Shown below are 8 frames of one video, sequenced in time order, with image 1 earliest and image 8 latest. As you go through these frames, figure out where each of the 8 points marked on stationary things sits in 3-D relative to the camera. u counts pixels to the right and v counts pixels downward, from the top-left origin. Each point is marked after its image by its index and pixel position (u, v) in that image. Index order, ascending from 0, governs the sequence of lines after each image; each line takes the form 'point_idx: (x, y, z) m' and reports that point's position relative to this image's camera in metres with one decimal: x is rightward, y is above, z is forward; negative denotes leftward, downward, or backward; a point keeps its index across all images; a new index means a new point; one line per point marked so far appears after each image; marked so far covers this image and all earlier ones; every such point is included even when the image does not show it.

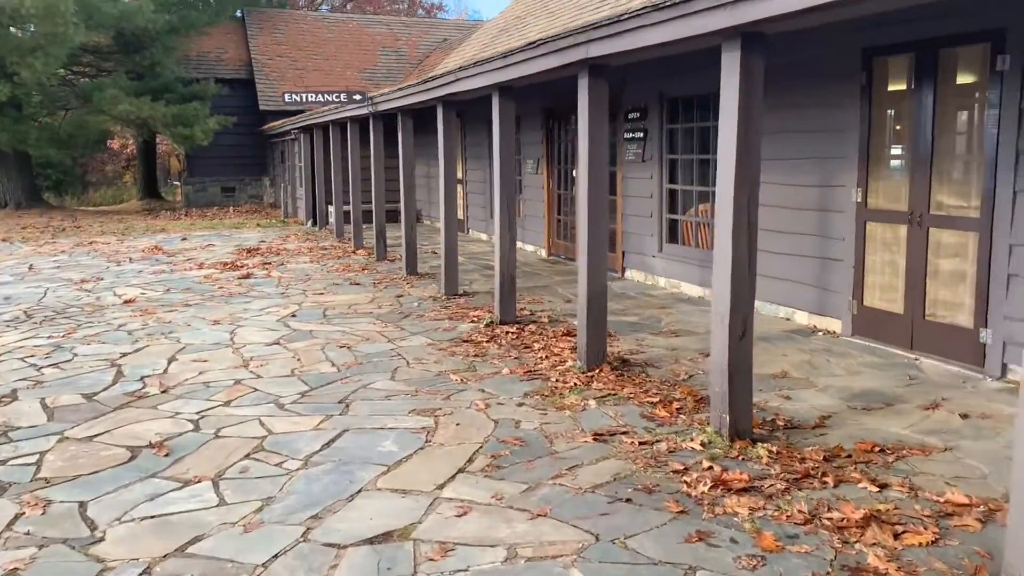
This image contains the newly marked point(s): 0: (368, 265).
0: (-1.6, +0.3, +10.1) m
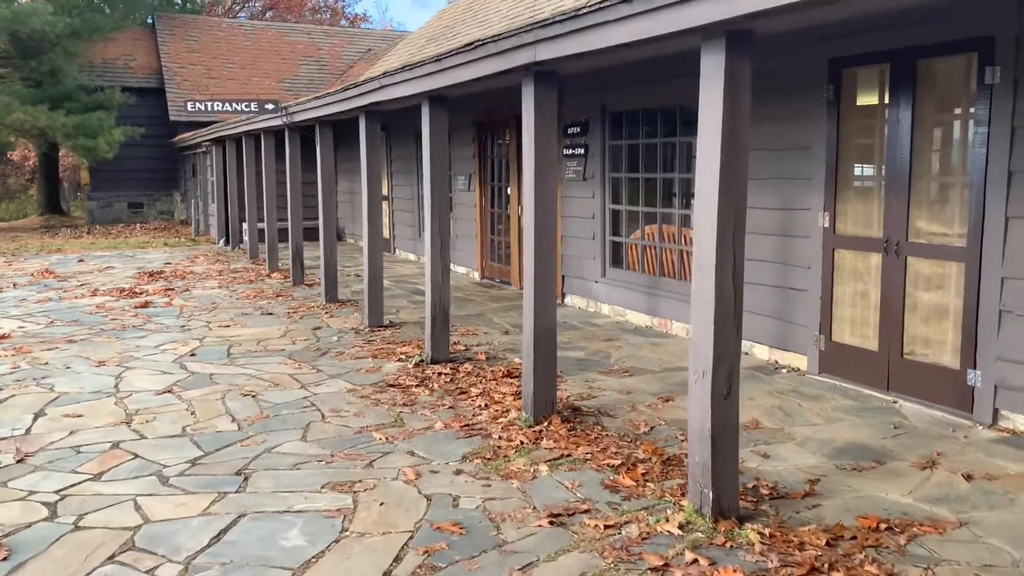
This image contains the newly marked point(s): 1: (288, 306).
0: (-2.4, 0.0, +9.2) m
1: (-2.1, -0.2, +8.3) m
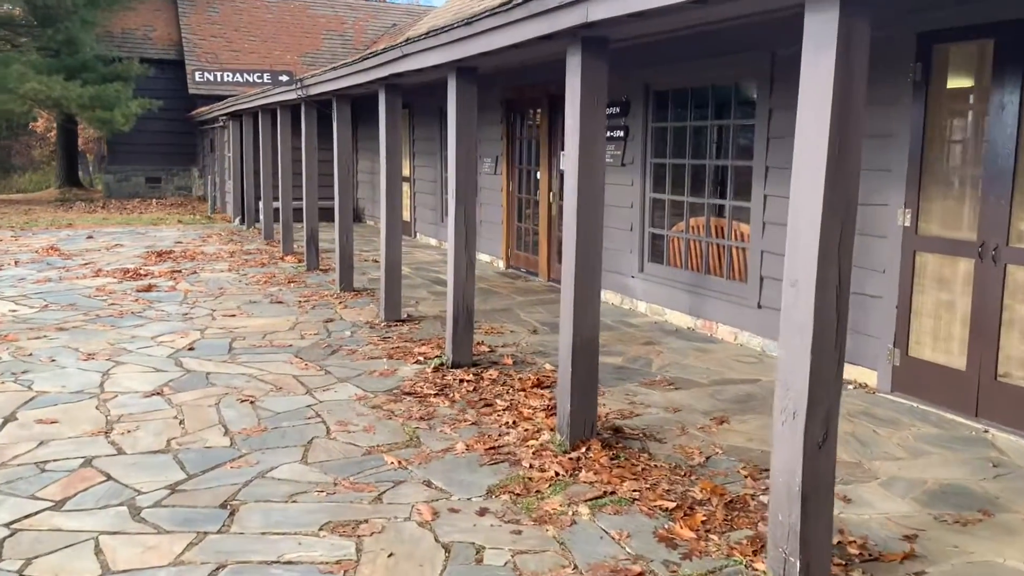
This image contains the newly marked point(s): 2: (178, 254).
0: (-2.1, +0.1, +8.7) m
1: (-1.8, 0.0, +7.7) m
2: (-3.9, +0.4, +10.2) m
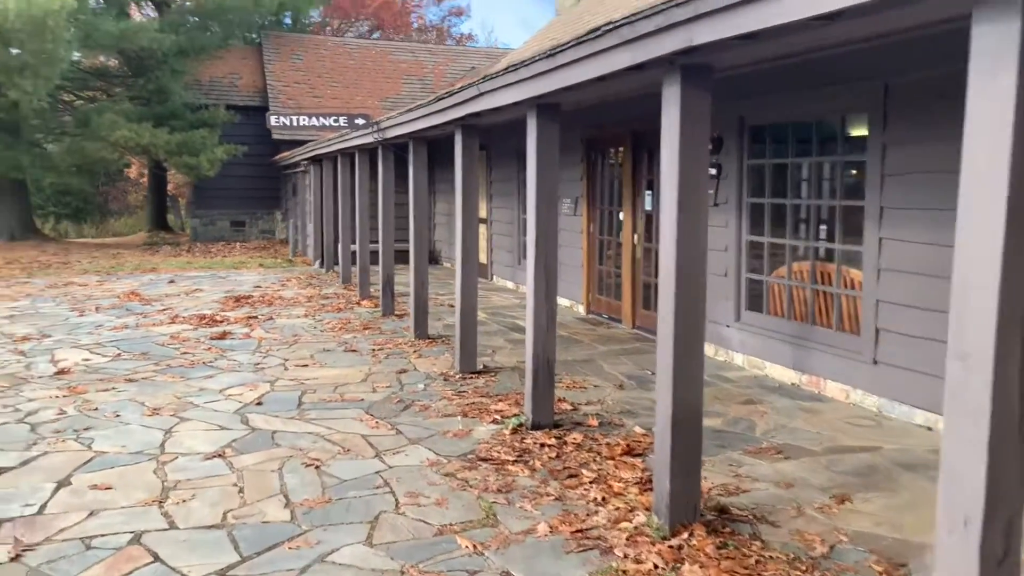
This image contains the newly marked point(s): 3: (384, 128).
0: (-1.3, -0.3, +8.4) m
1: (-1.2, -0.5, +7.4) m
2: (-2.9, -0.1, +10.1) m
3: (-1.1, +1.4, +7.8) m
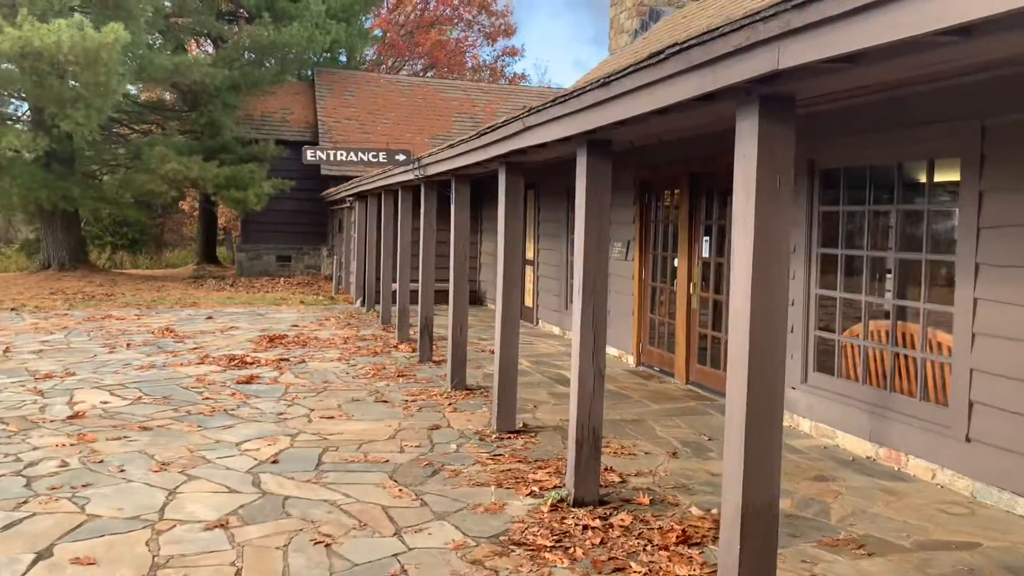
0: (-0.9, -0.7, +8.0) m
1: (-0.8, -0.8, +6.9) m
2: (-2.4, -0.6, +9.8) m
3: (-0.7, +1.0, +7.4) m
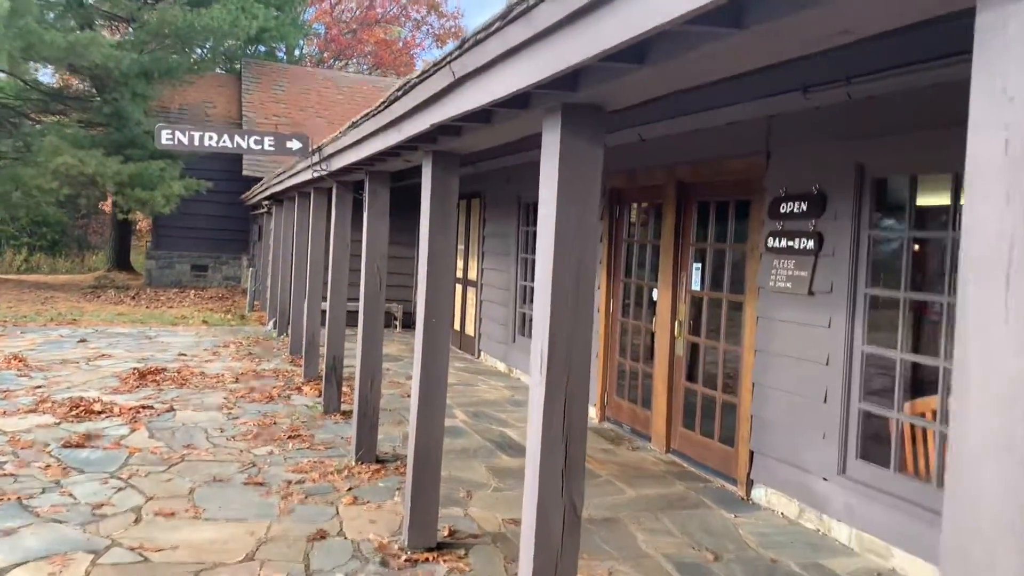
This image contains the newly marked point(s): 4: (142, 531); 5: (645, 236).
0: (-1.4, -0.9, +6.1) m
1: (-1.2, -1.0, +5.1) m
2: (-3.0, -0.8, +7.8) m
3: (-1.1, +0.8, +5.6) m
4: (-1.6, -1.1, +4.0) m
5: (+1.0, +0.4, +6.3) m
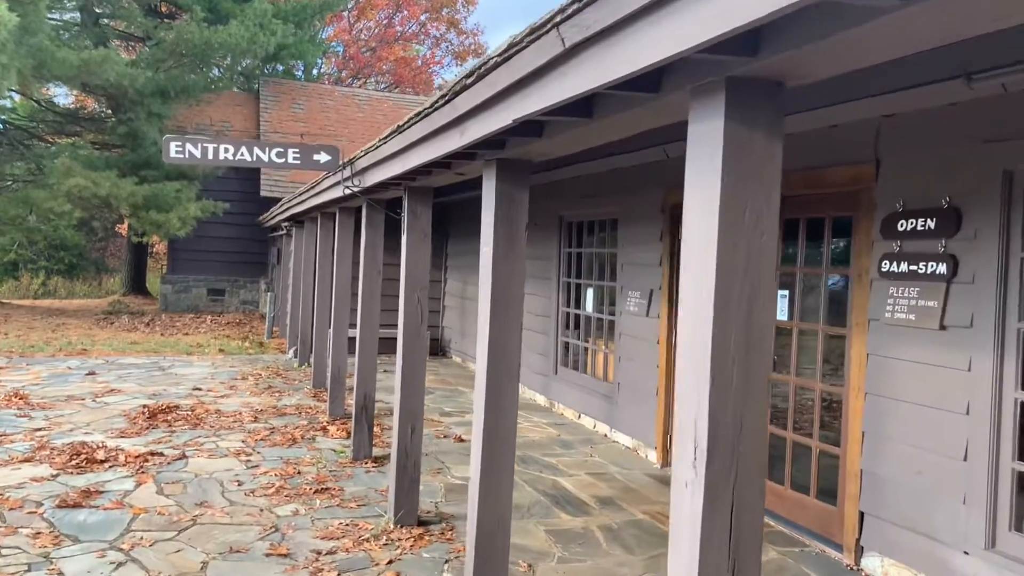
0: (-1.1, -1.1, +5.4) m
1: (-0.9, -1.2, +4.4) m
2: (-2.7, -1.0, +7.2) m
3: (-0.8, +0.6, +5.0) m
4: (-1.3, -1.2, +3.3) m
5: (+1.3, +0.2, +5.6) m
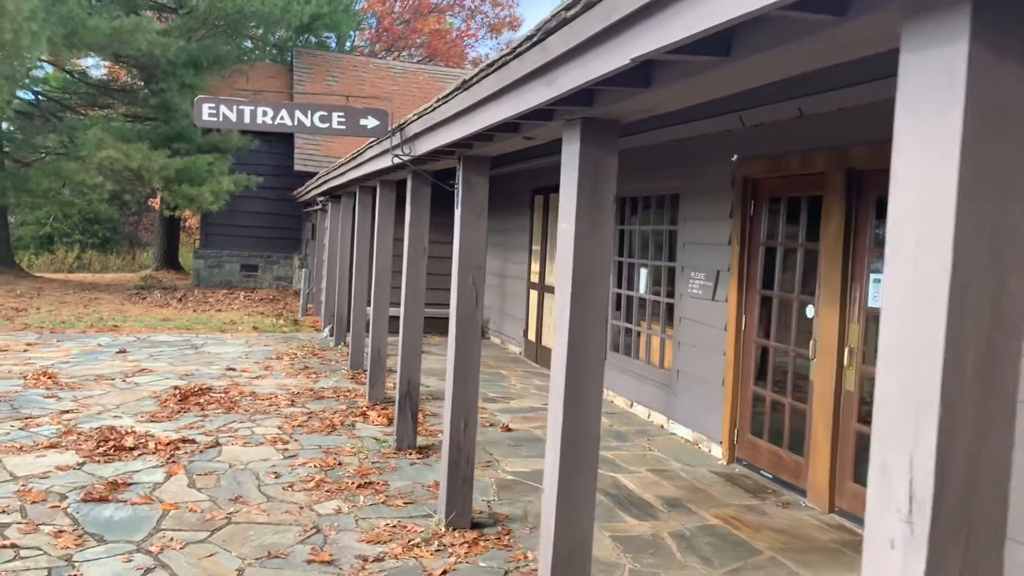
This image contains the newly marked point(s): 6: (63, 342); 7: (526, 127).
0: (-0.8, -1.0, +5.0) m
1: (-0.6, -1.1, +4.0) m
2: (-2.3, -0.8, +6.8) m
3: (-0.5, +0.7, +4.5) m
4: (-1.1, -1.2, +2.9) m
5: (+1.6, +0.3, +5.1) m
6: (-4.7, -0.6, +9.3) m
7: (+0.1, +0.6, +3.0) m
